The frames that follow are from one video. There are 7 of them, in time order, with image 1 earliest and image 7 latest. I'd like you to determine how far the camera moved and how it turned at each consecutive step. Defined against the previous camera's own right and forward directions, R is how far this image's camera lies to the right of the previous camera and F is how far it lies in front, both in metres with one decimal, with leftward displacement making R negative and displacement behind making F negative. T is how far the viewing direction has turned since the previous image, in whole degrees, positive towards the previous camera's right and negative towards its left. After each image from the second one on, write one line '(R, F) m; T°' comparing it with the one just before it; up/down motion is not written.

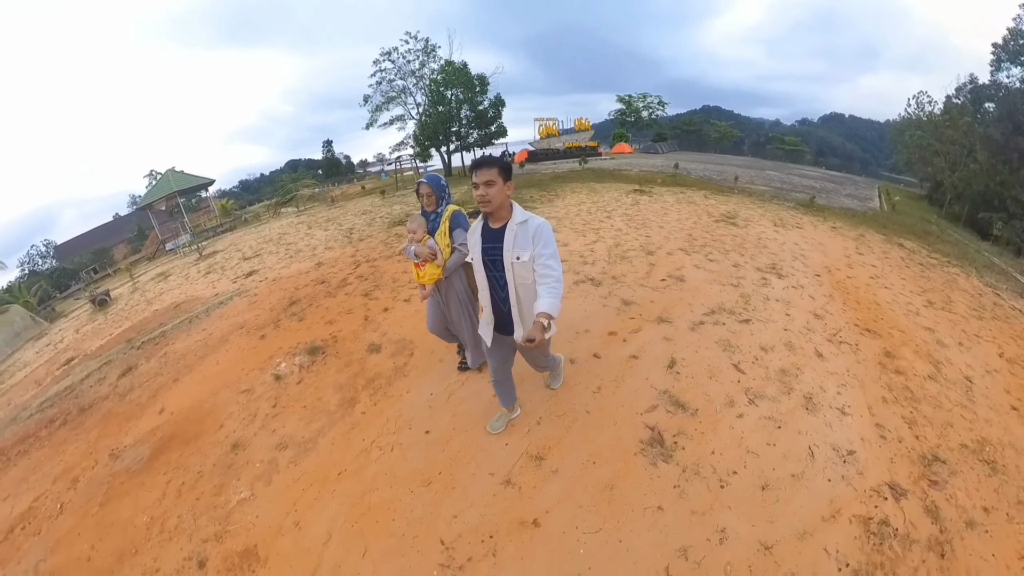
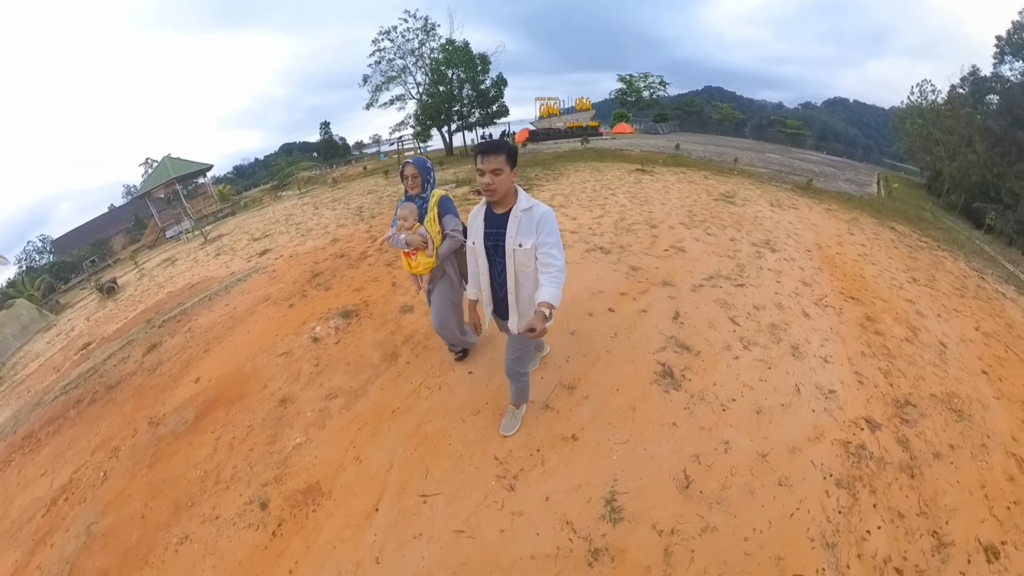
(-0.2, -0.3) m; 0°
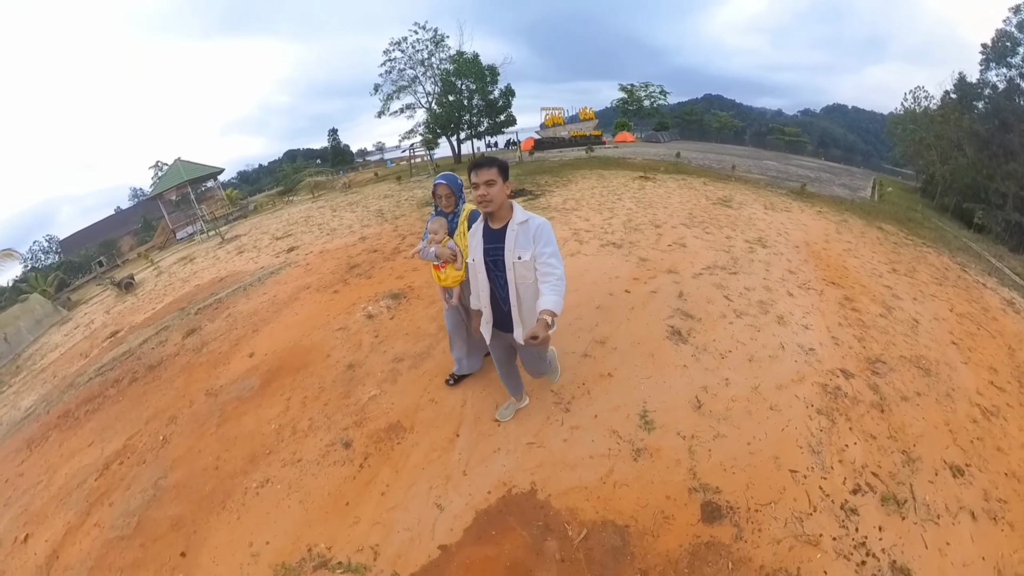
(-0.4, -0.6) m; 0°
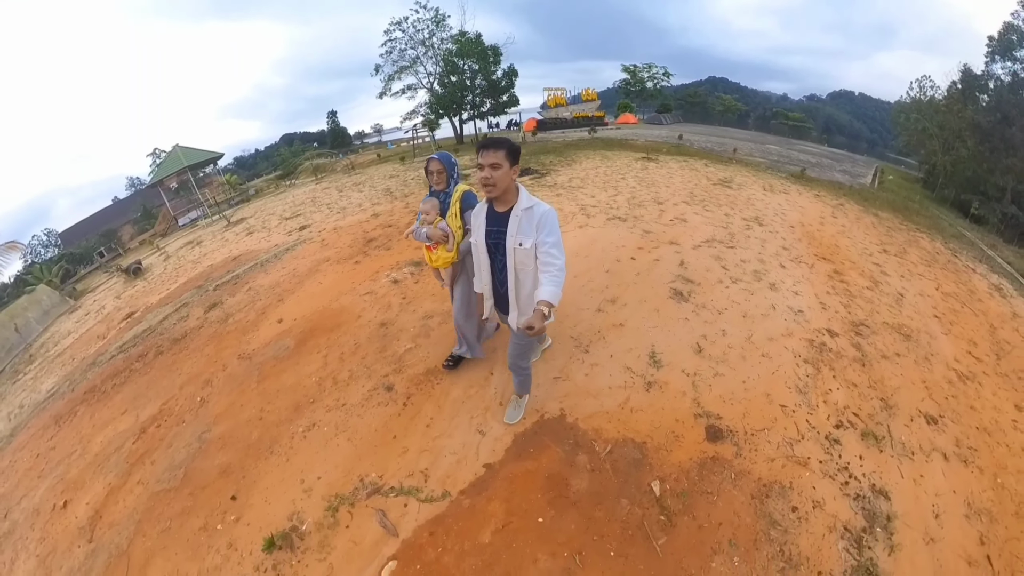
(-0.2, -0.3) m; 0°
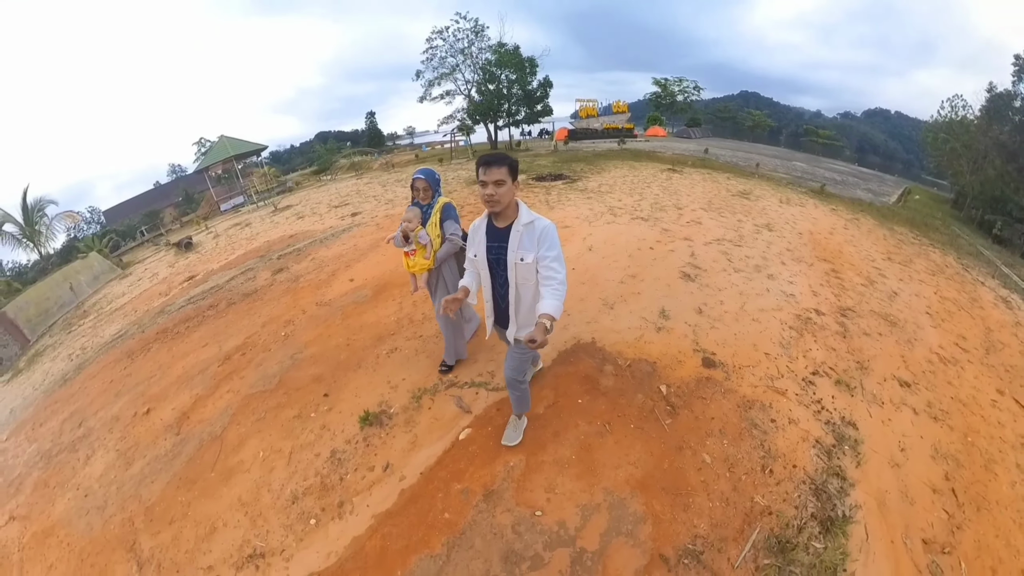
(-0.3, -0.9) m; -2°
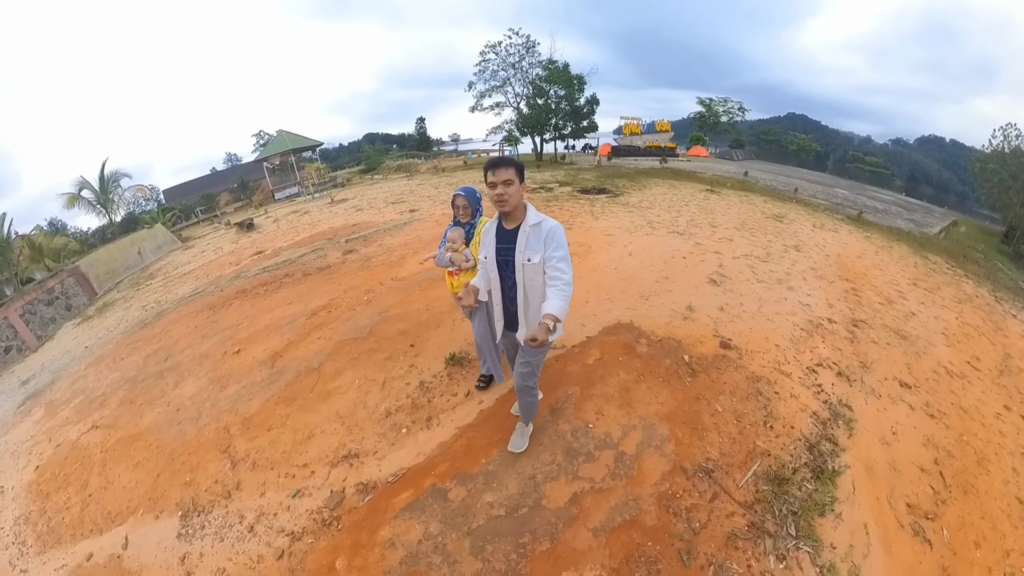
(-0.3, -1.0) m; -3°
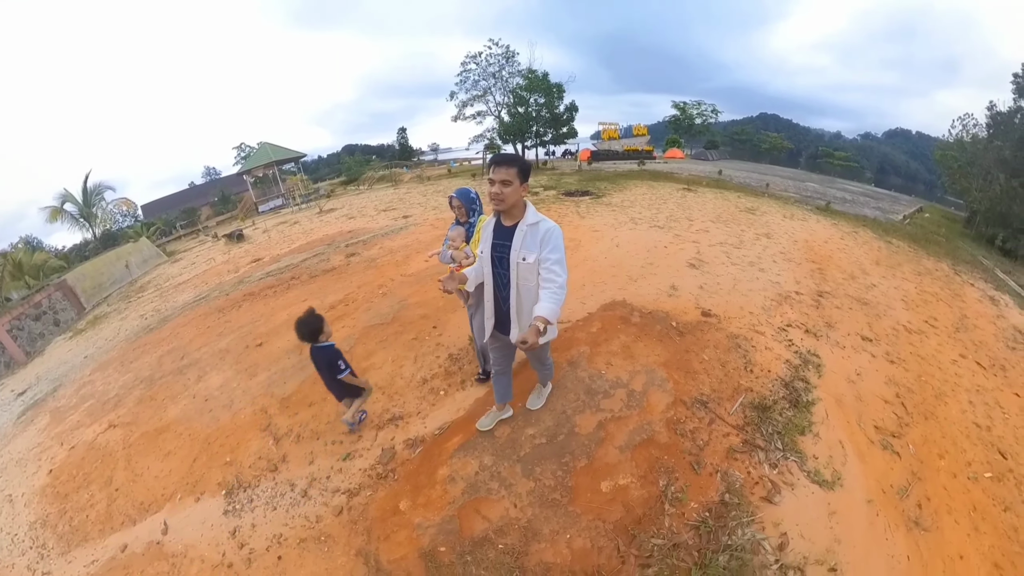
(-0.3, -0.6) m; +3°
